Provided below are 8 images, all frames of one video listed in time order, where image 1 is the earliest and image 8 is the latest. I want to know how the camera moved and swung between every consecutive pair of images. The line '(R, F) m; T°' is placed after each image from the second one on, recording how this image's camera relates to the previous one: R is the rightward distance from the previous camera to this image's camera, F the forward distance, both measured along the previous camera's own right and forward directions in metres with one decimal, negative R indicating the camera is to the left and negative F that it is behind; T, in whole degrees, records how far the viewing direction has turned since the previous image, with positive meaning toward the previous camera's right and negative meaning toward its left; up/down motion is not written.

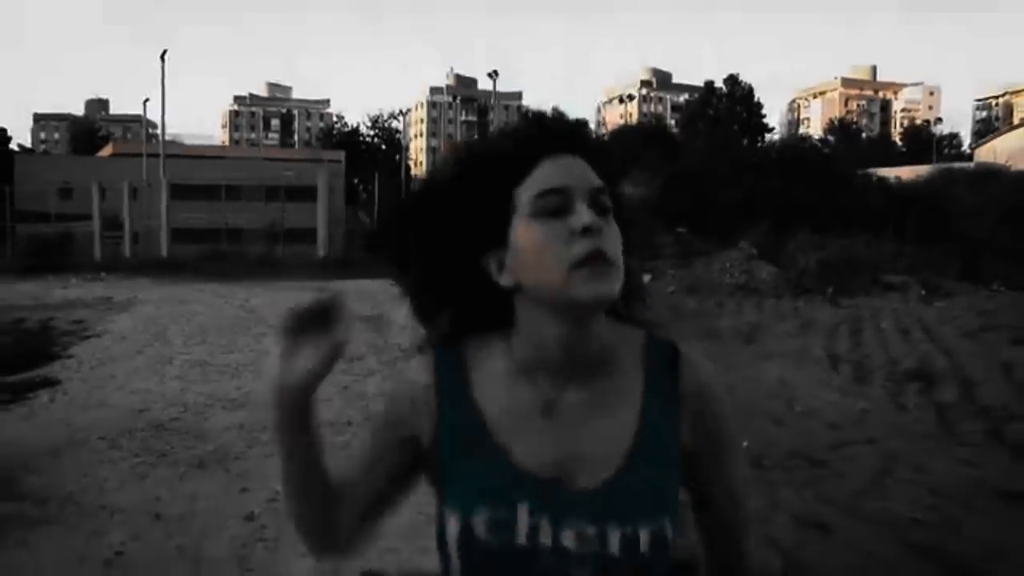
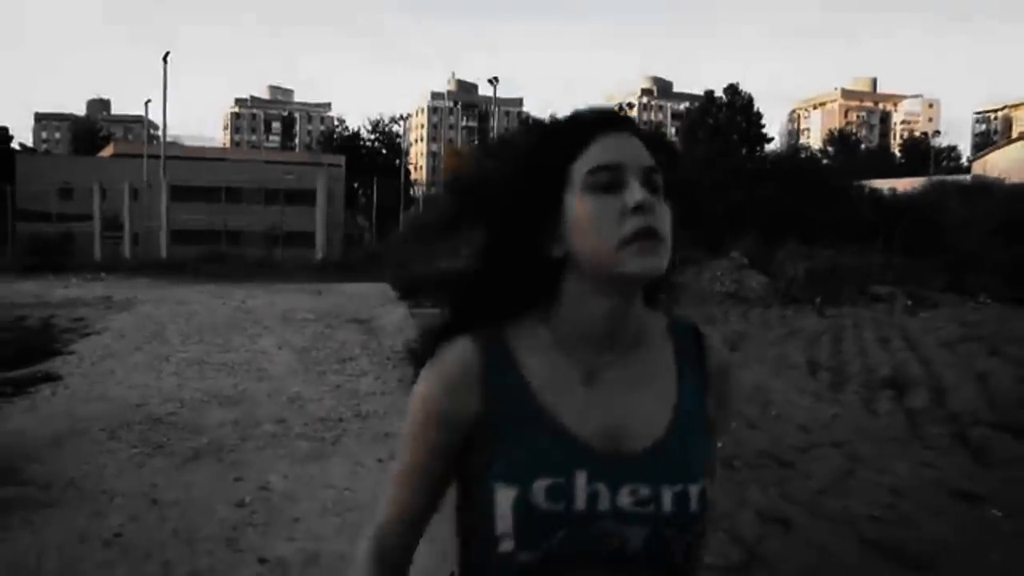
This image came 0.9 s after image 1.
(+0.1, -0.3) m; 0°
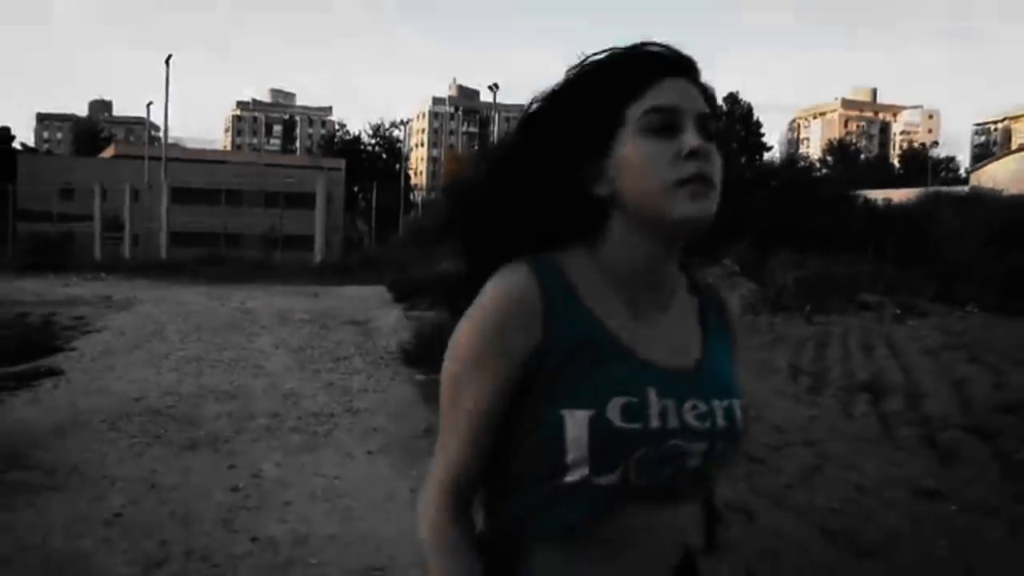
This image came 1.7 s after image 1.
(+0.1, -0.3) m; 0°
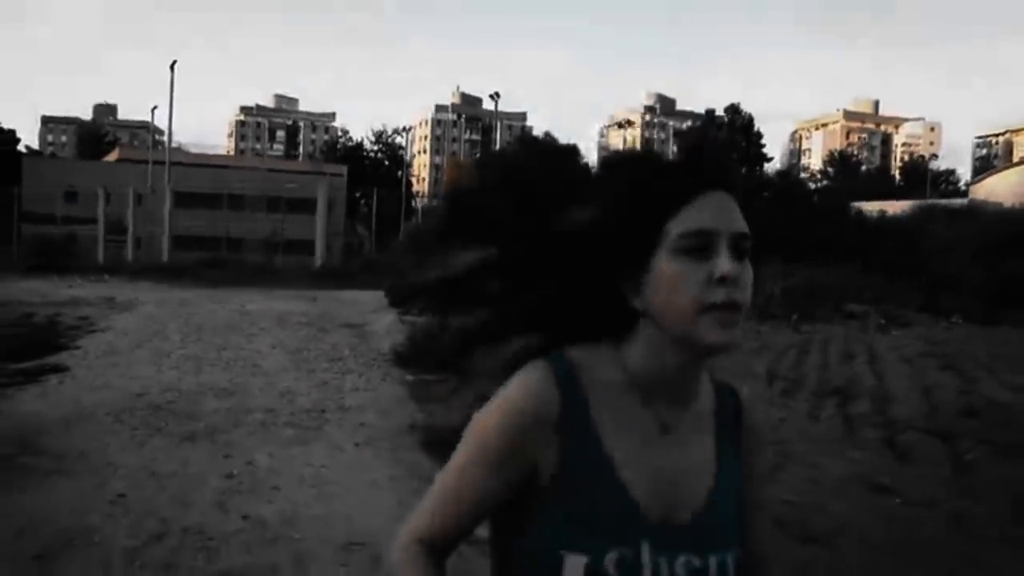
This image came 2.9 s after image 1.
(+0.1, -0.5) m; 0°
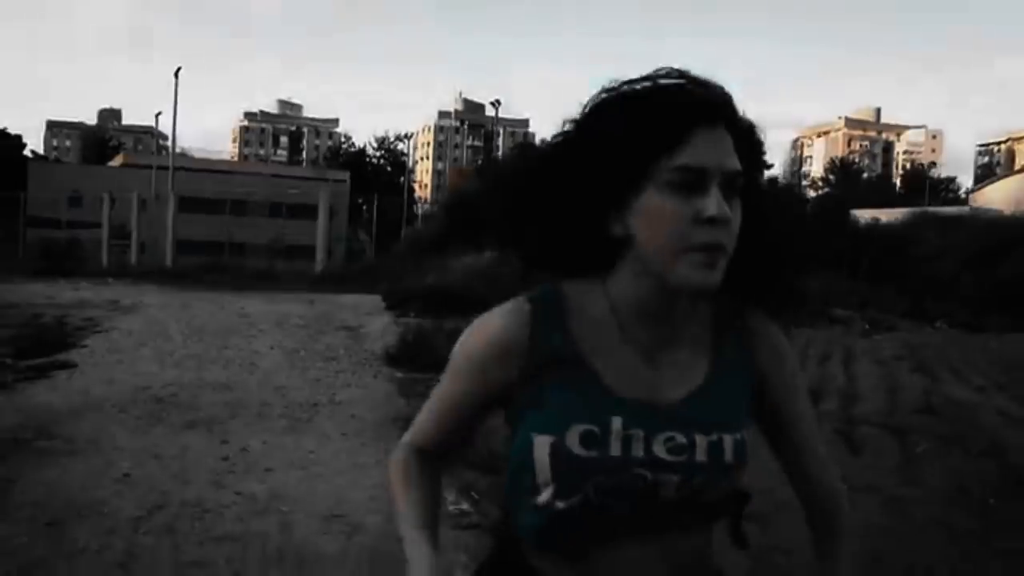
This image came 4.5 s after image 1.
(+0.2, -0.6) m; 0°
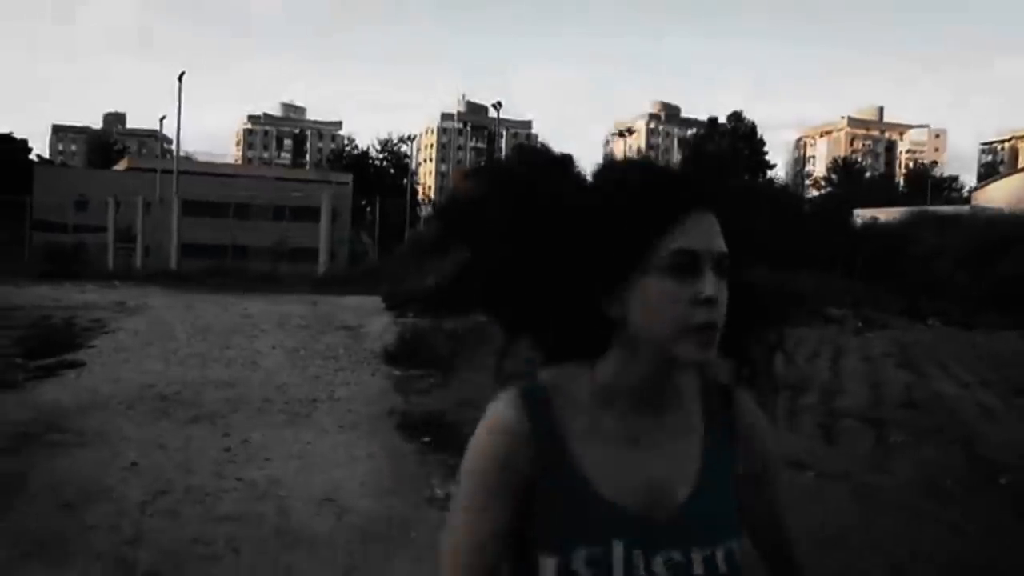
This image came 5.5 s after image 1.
(+0.1, -0.4) m; 0°
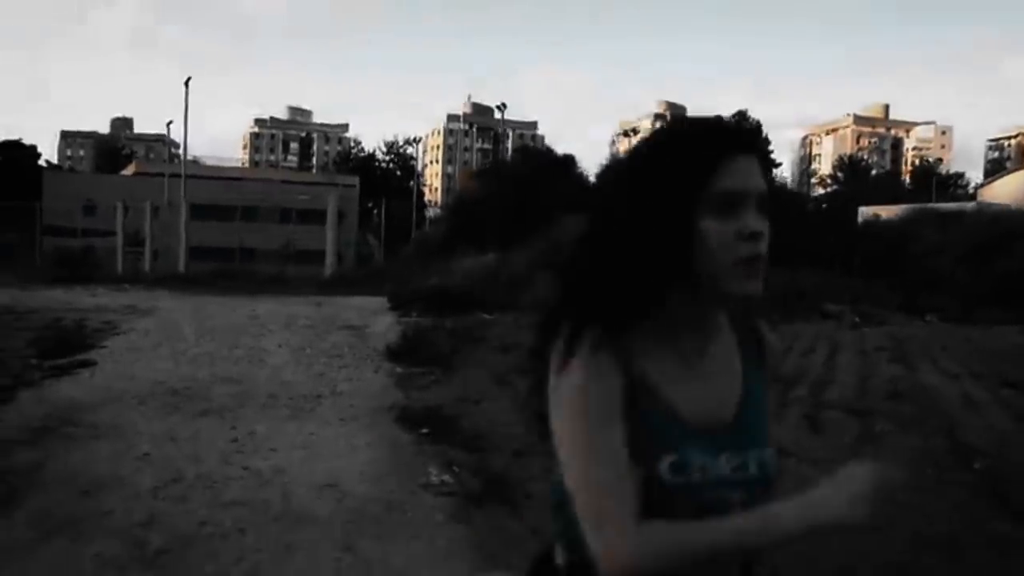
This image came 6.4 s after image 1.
(+0.1, -0.3) m; 0°
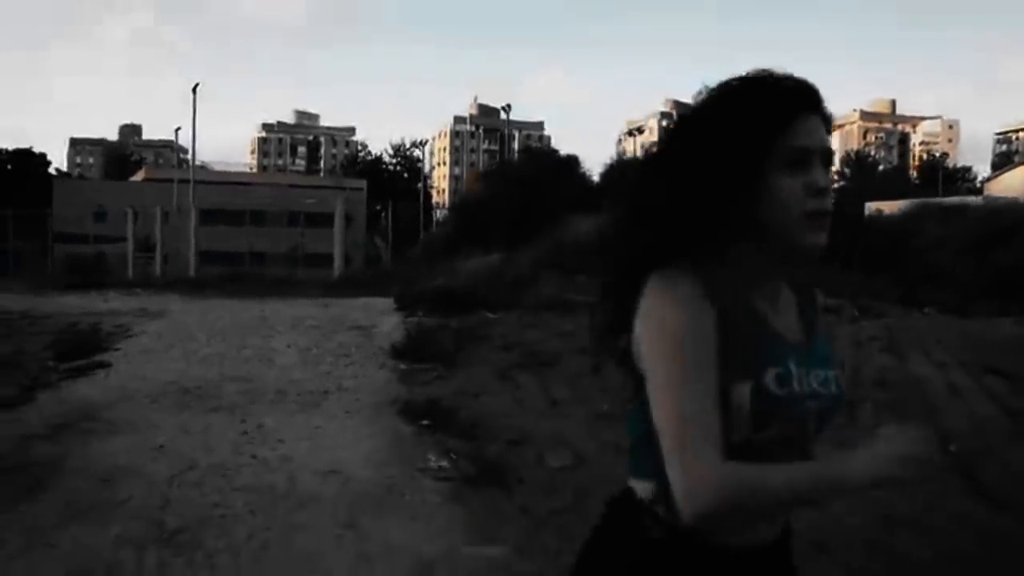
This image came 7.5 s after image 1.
(+0.1, -0.4) m; 0°
